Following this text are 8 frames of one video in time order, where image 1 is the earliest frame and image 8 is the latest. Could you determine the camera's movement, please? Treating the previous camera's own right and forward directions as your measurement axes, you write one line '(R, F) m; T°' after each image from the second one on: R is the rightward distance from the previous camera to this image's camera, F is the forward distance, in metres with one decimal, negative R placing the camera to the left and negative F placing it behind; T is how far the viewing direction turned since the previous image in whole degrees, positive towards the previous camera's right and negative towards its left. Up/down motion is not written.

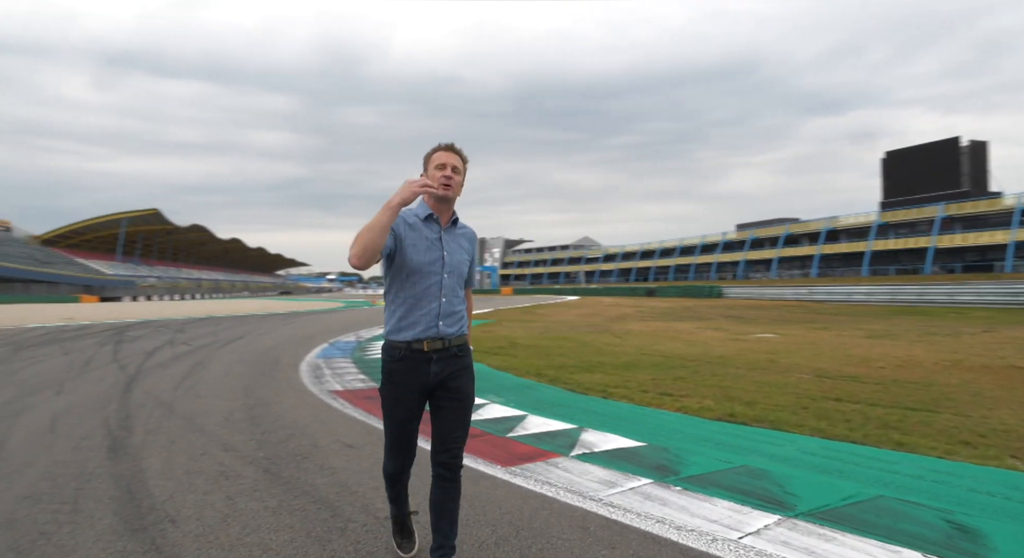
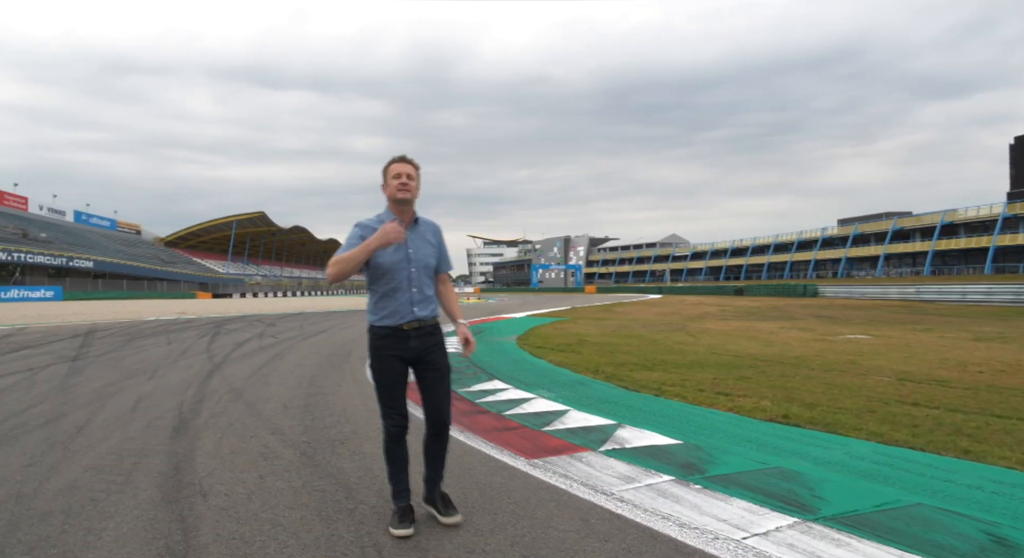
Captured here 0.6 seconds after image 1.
(+0.3, 0.0) m; -8°
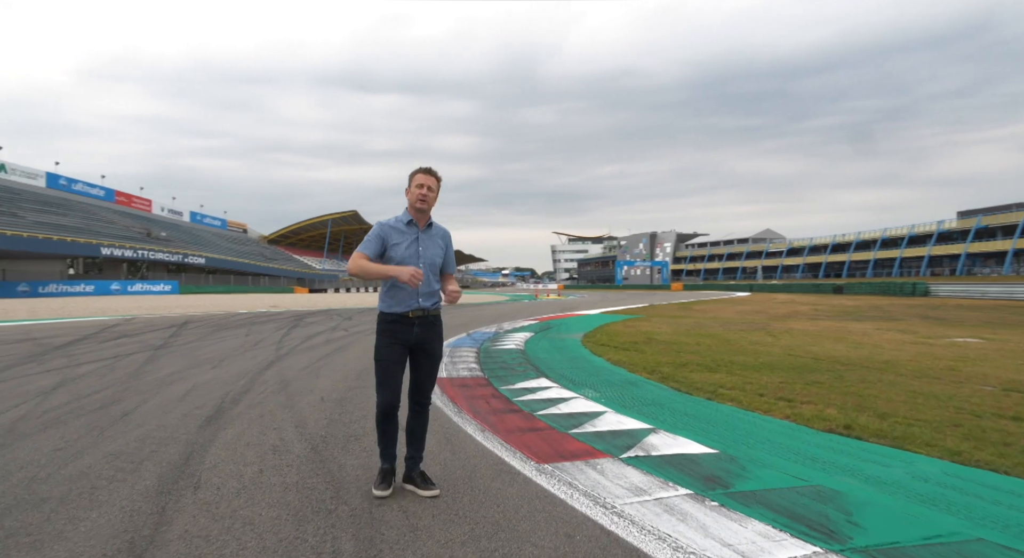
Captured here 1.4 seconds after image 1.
(+0.4, +0.2) m; -8°
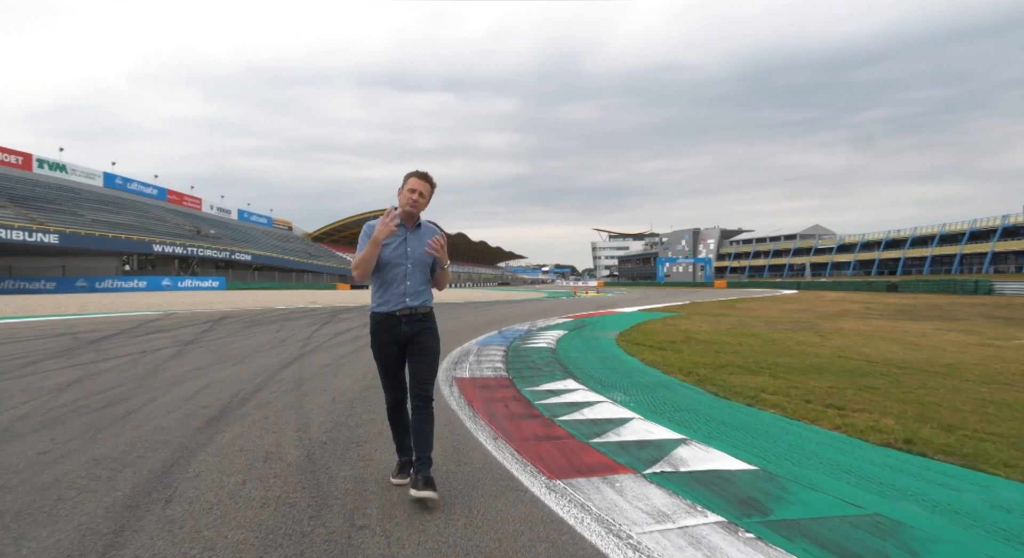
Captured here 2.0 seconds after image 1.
(+0.2, +0.3) m; -4°
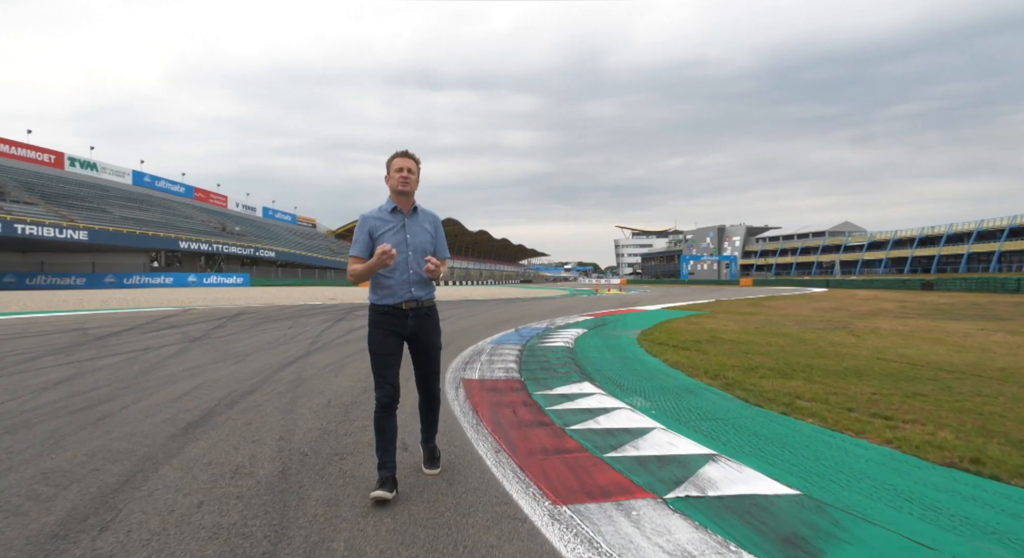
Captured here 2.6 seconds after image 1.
(+0.1, +0.4) m; -2°
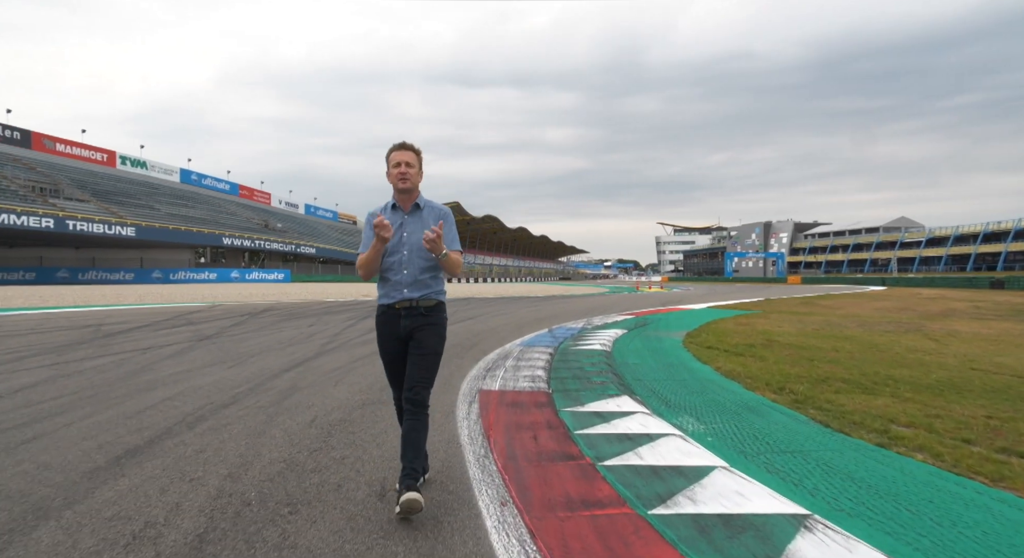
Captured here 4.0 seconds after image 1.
(+0.1, +0.8) m; -4°
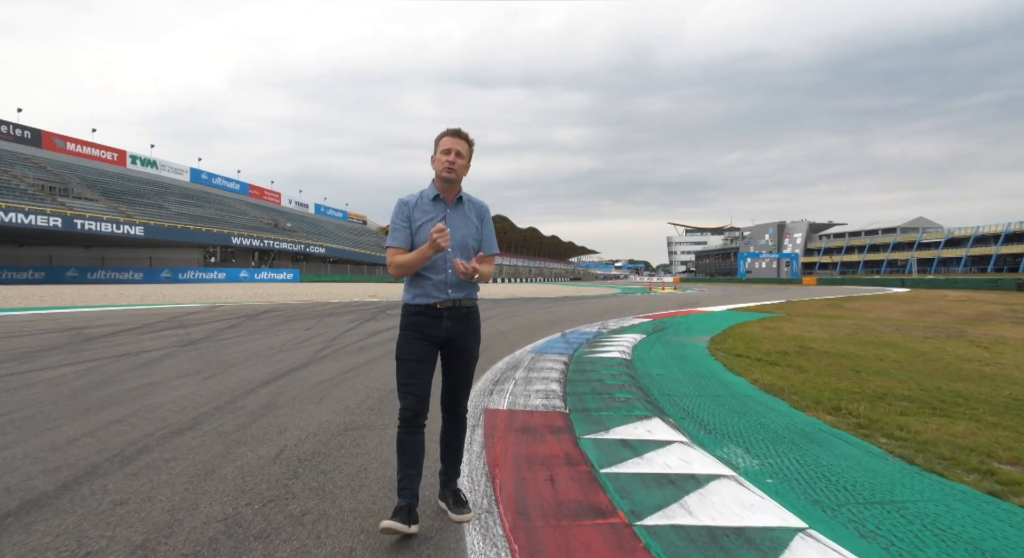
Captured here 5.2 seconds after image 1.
(0.0, +0.7) m; -1°
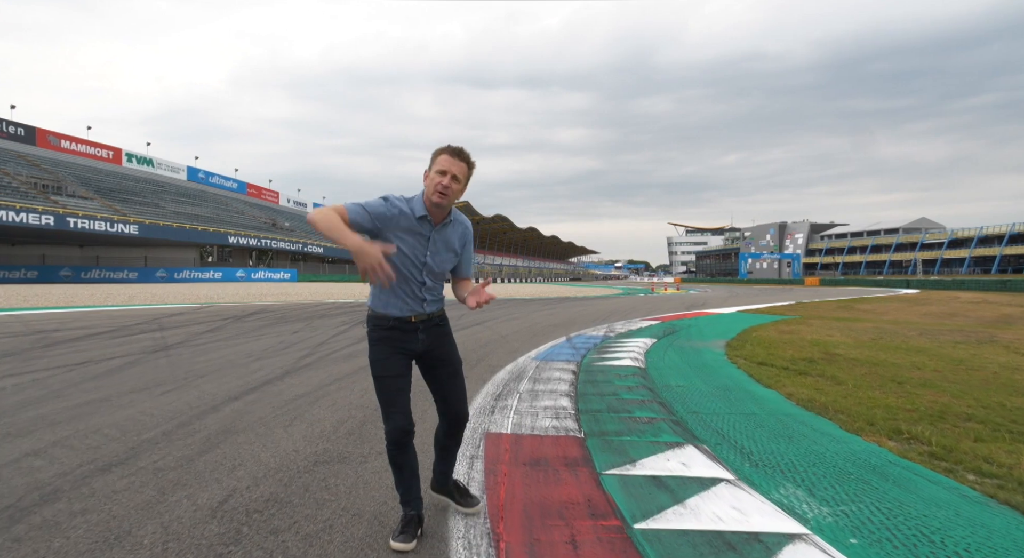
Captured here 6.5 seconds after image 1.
(0.0, +0.7) m; 0°
